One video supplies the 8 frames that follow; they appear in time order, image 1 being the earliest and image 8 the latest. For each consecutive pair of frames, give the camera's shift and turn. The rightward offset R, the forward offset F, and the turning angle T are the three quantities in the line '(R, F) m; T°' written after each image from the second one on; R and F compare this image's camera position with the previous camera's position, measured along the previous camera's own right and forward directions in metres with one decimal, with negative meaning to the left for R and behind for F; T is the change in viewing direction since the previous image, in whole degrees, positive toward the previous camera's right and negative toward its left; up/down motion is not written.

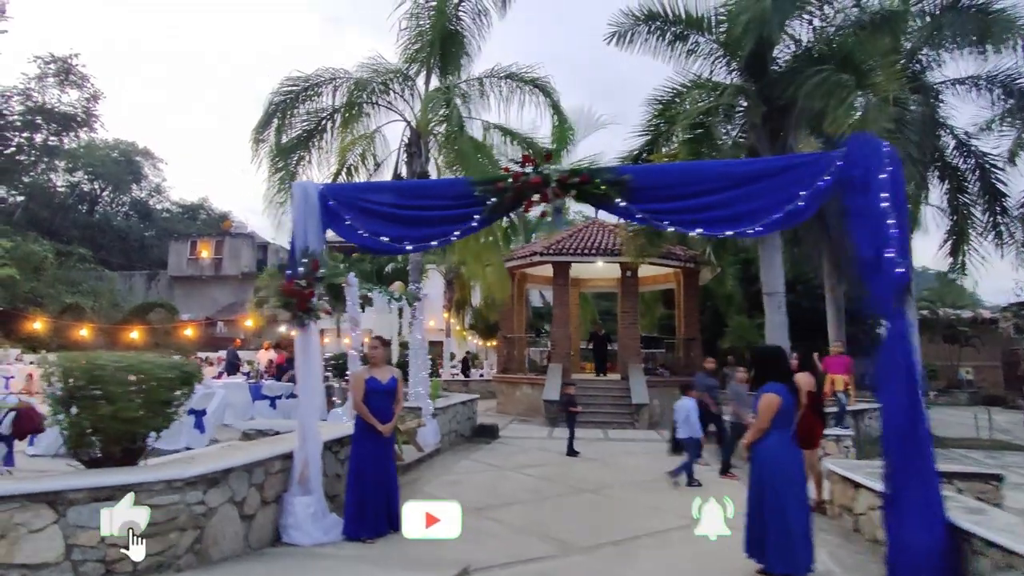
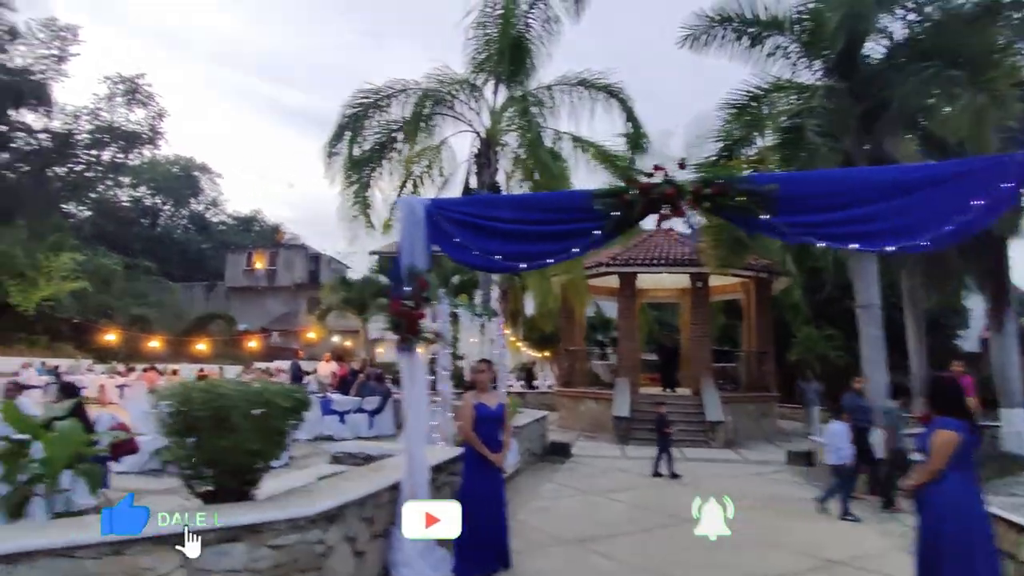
(-0.5, +0.3) m; -4°
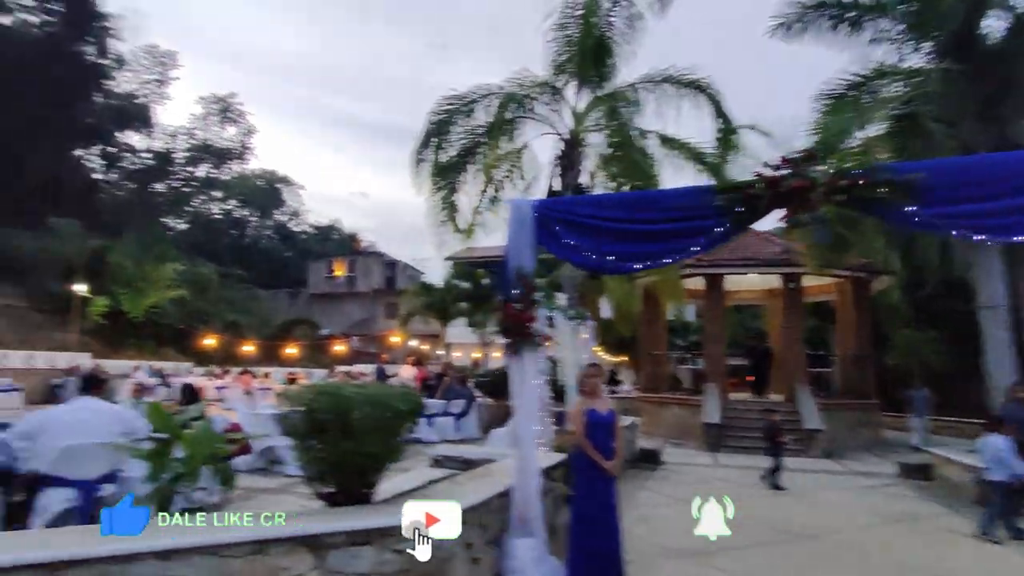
(-0.3, +0.1) m; -6°
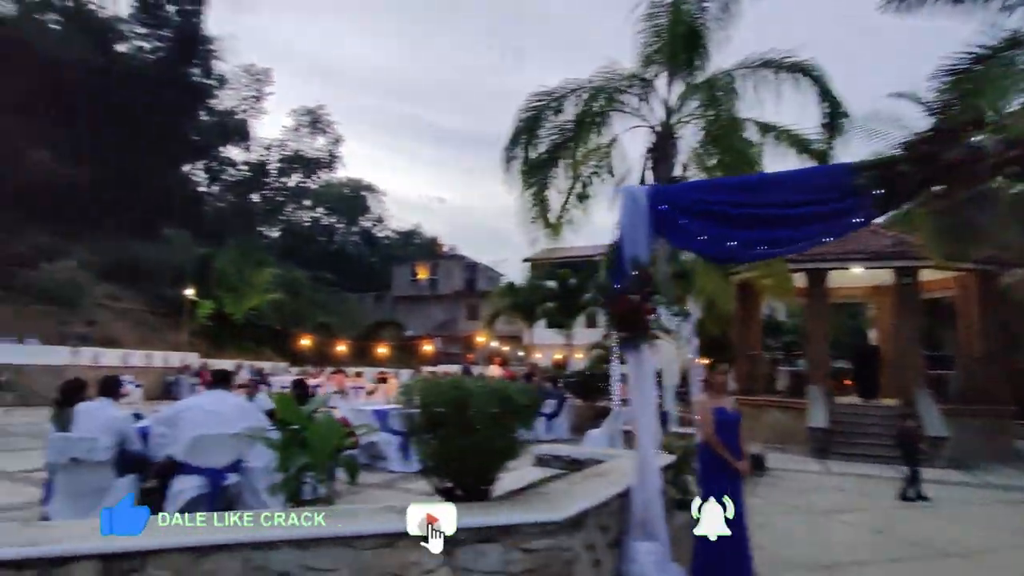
(-0.2, +0.1) m; -7°
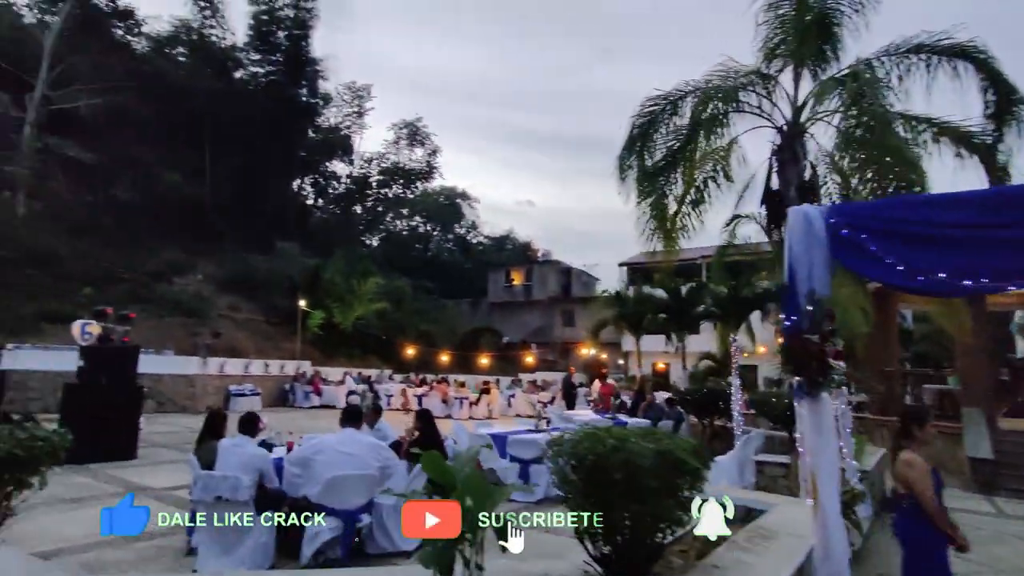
(-0.4, +0.3) m; -8°
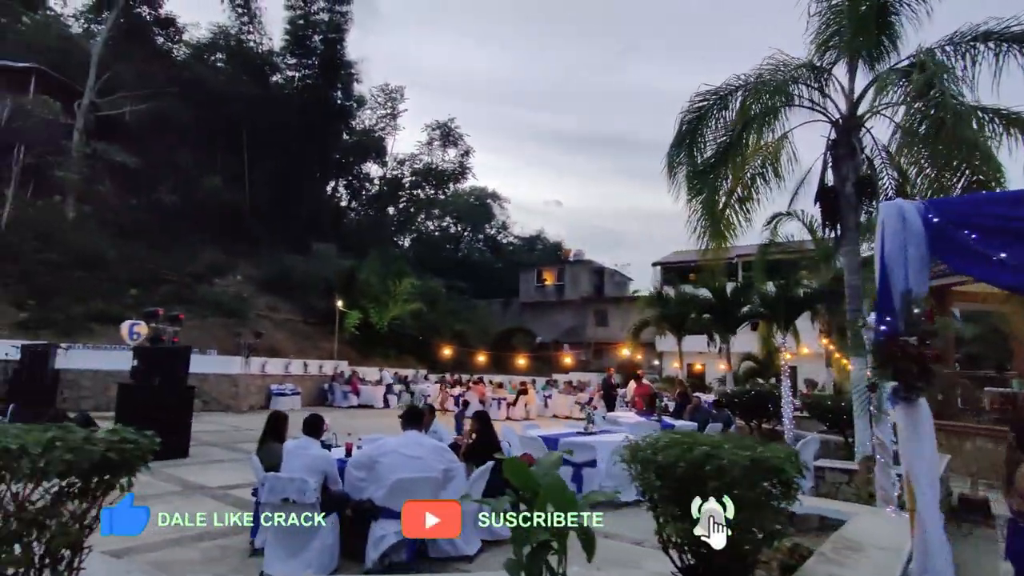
(-0.3, +0.1) m; -2°
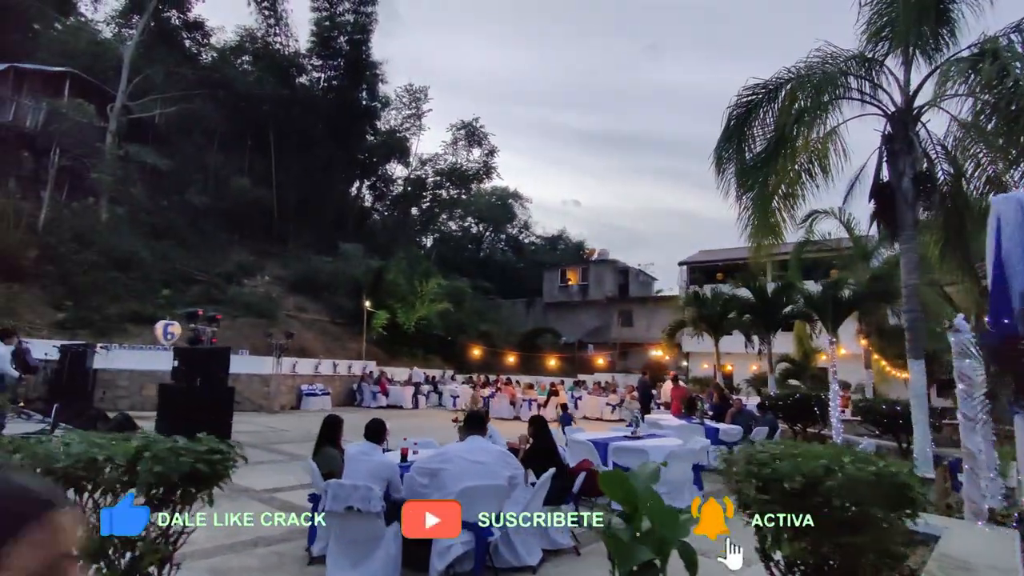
(-0.4, +0.2) m; -2°
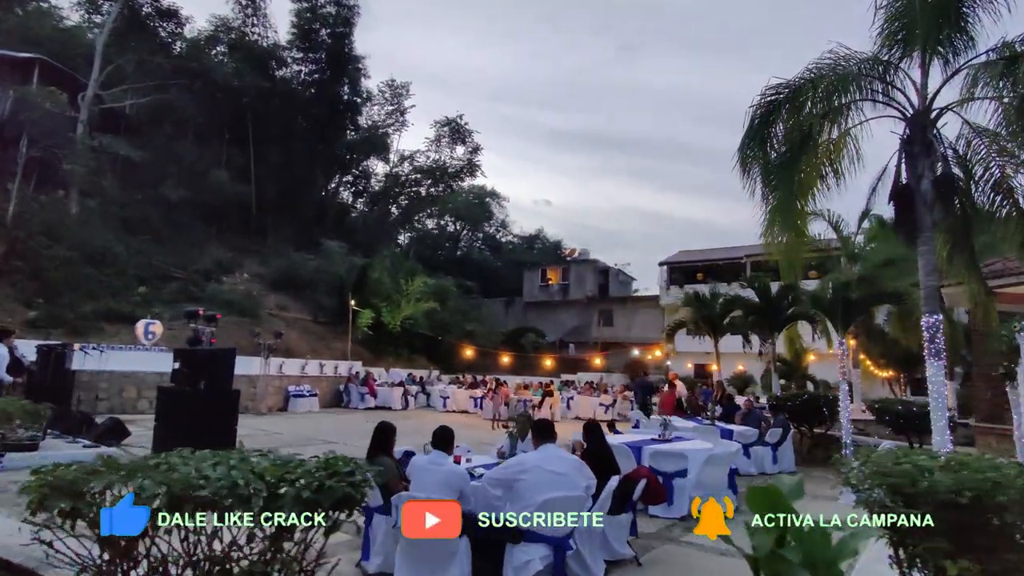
(-0.8, +0.3) m; +3°
